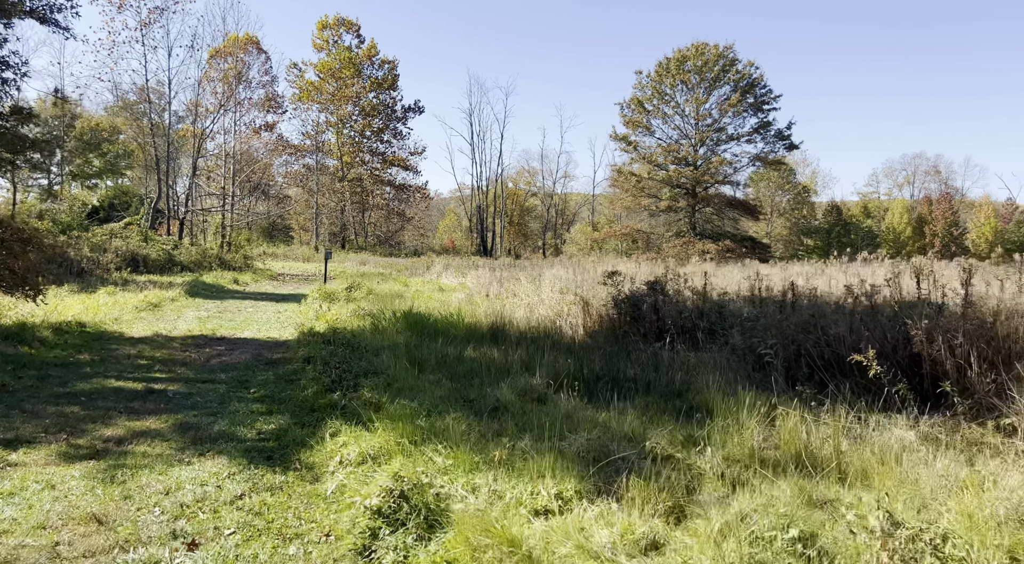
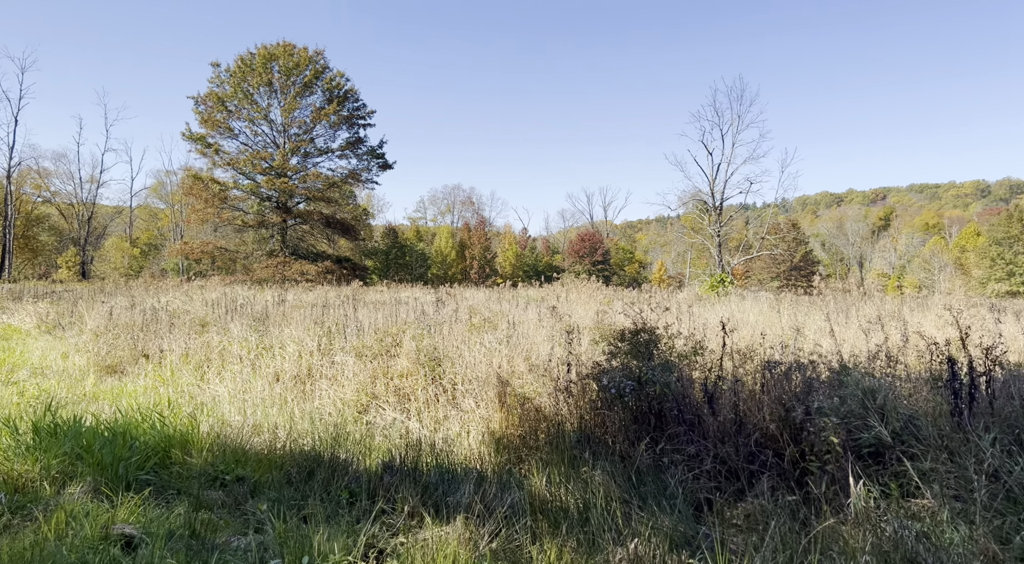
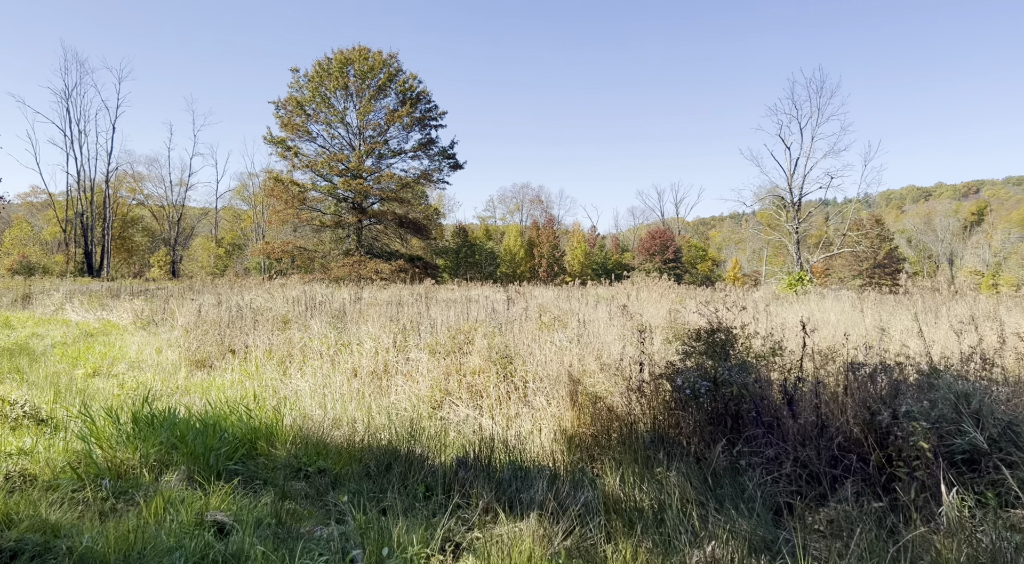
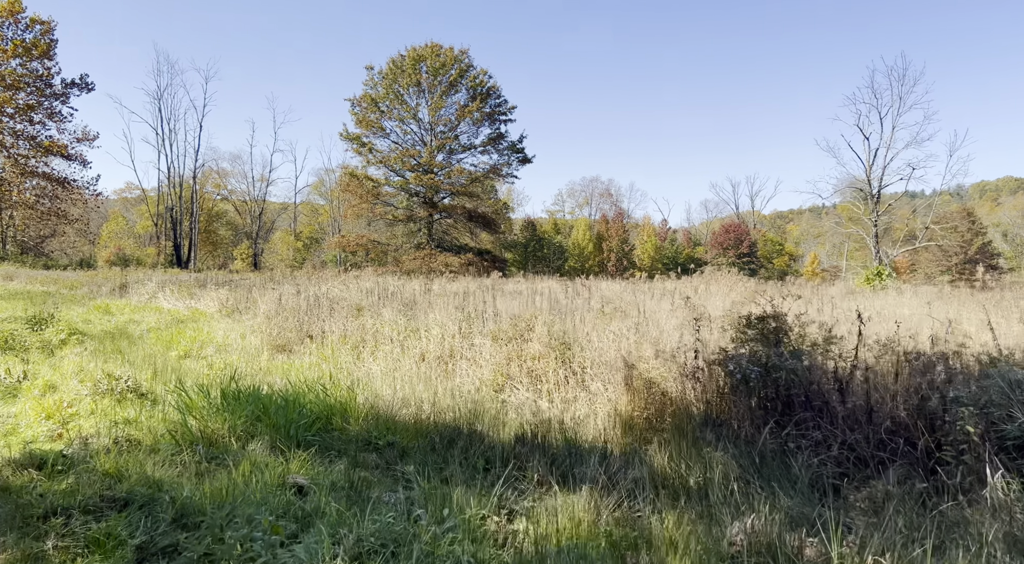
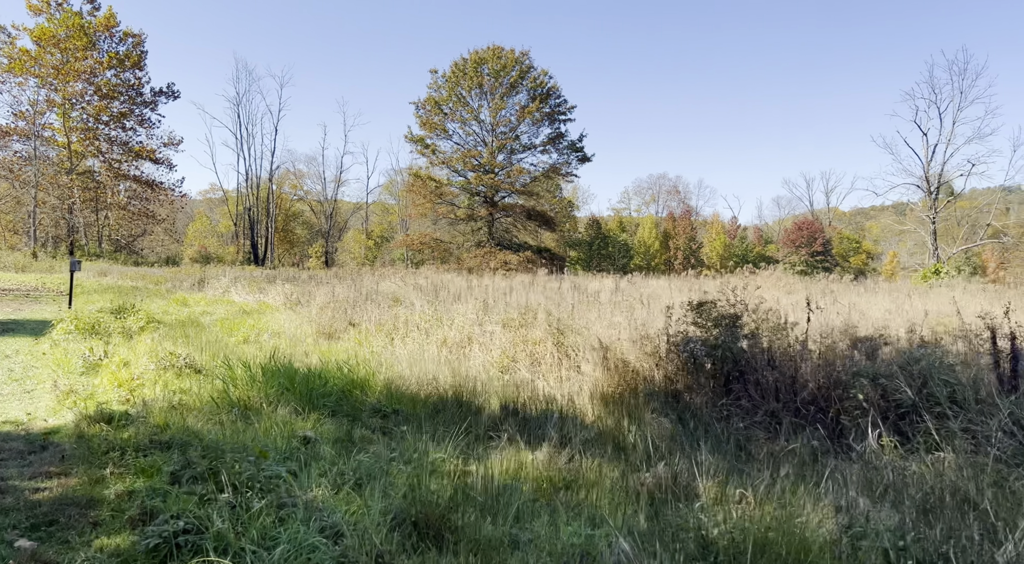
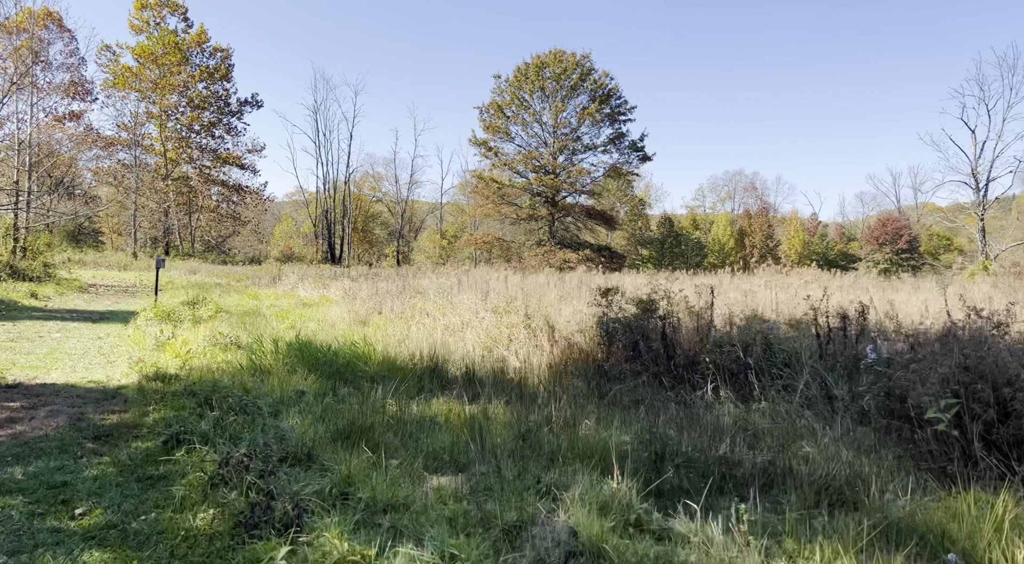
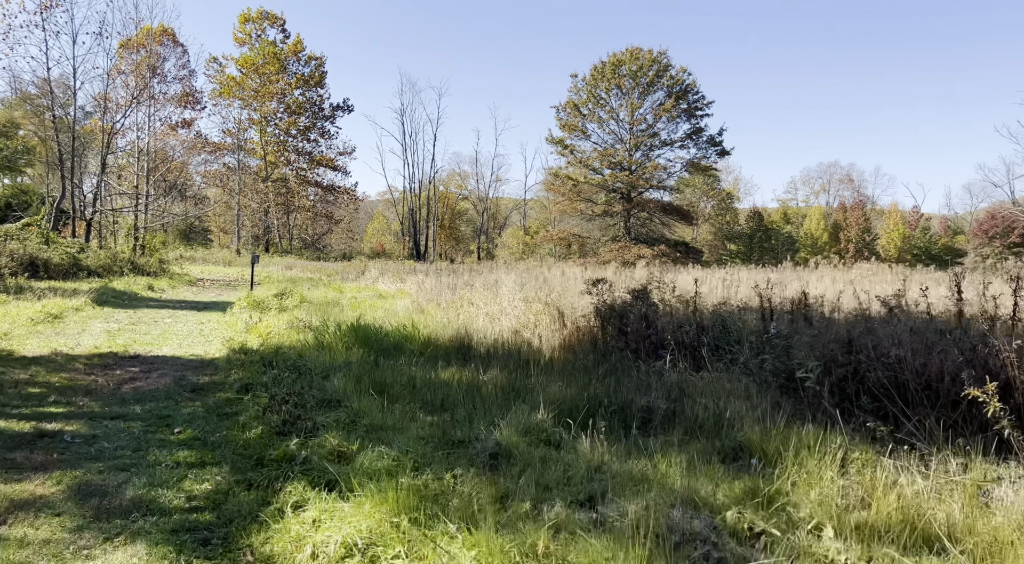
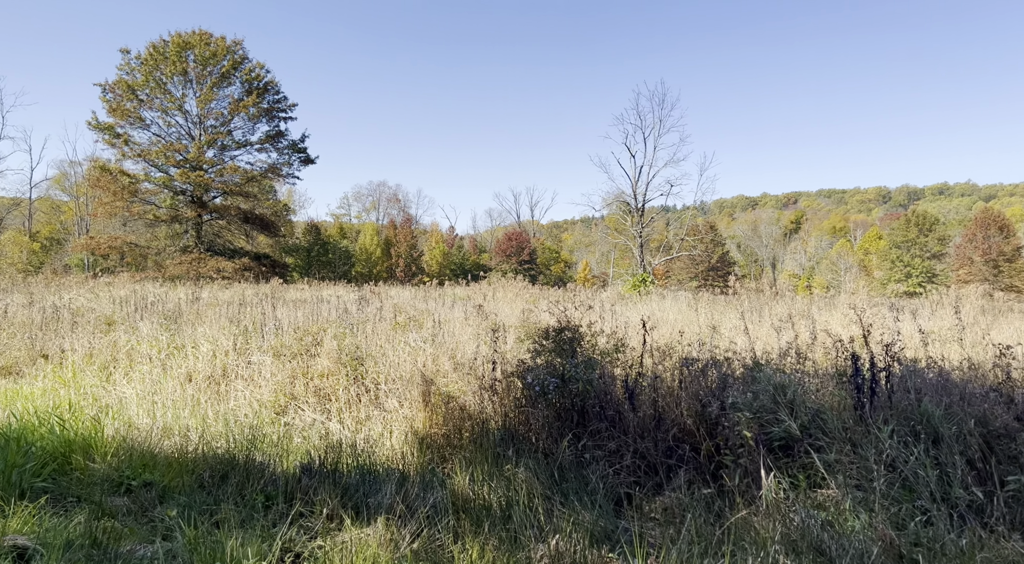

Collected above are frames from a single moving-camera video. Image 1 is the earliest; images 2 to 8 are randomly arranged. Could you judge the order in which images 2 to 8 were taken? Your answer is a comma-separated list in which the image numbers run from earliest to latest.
7, 6, 5, 4, 3, 2, 8
